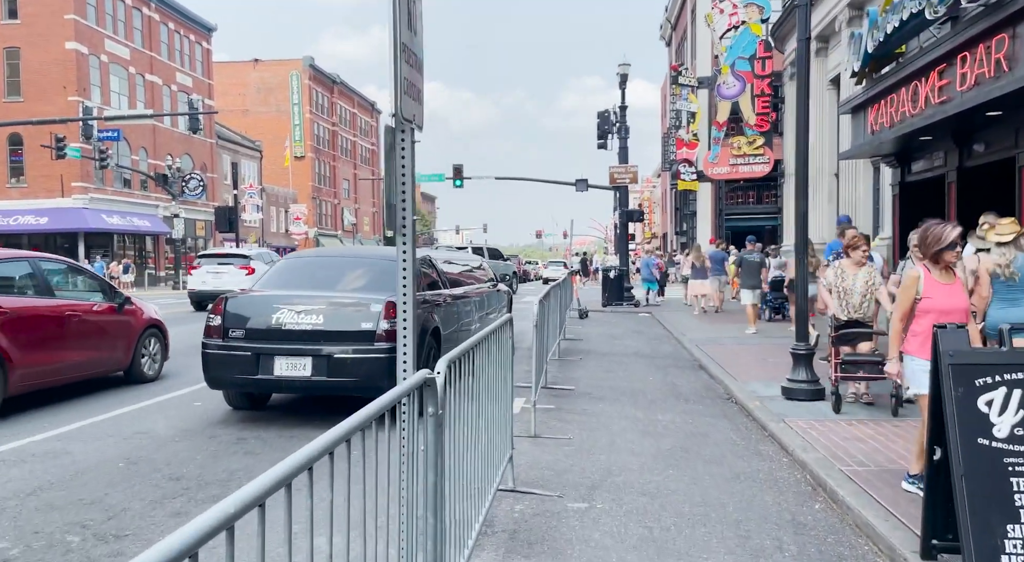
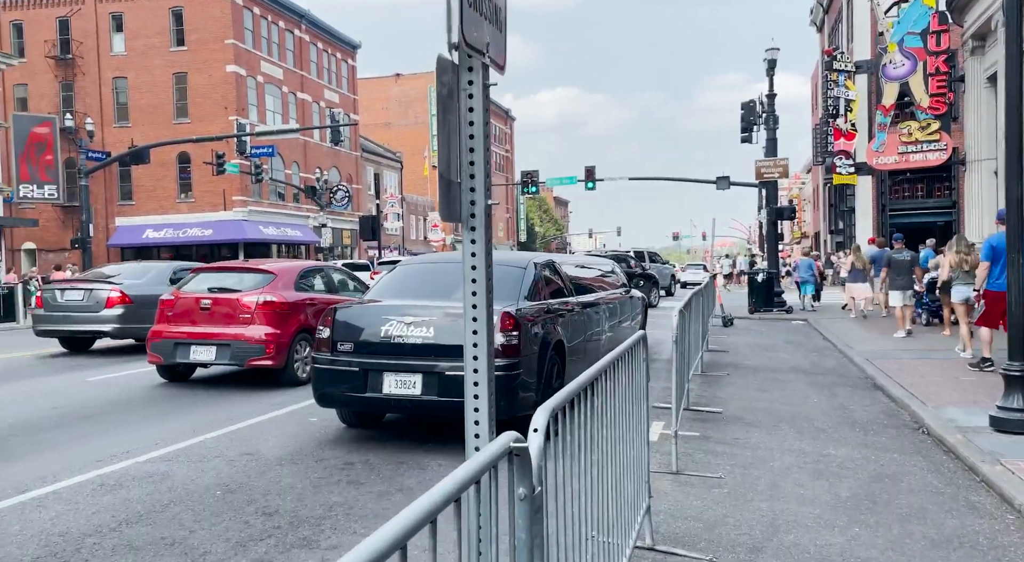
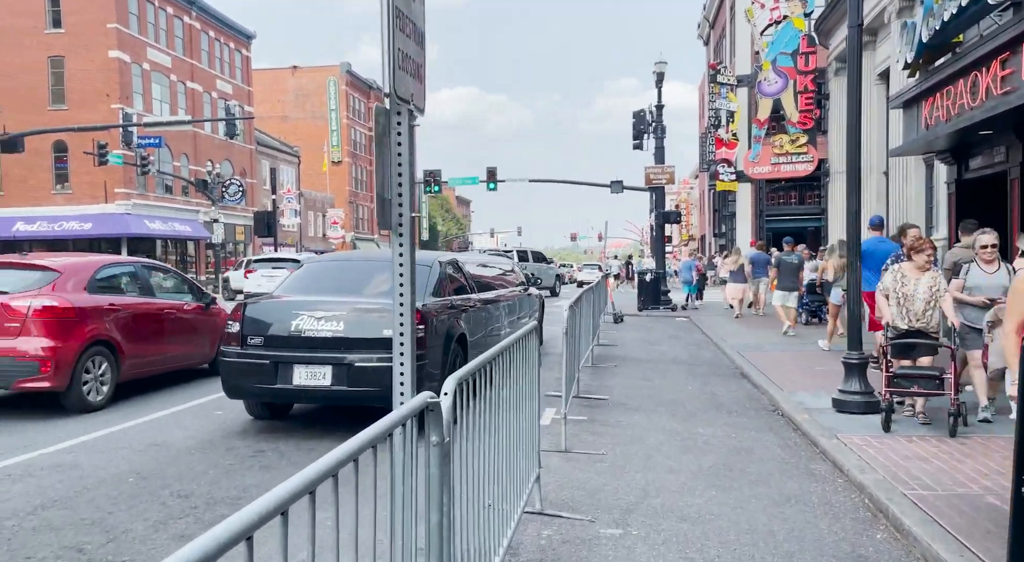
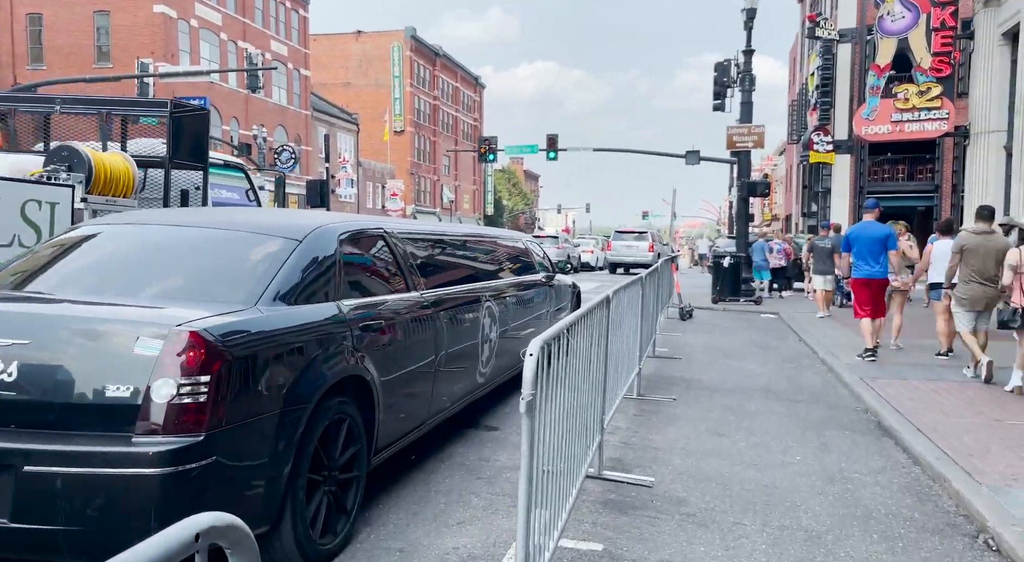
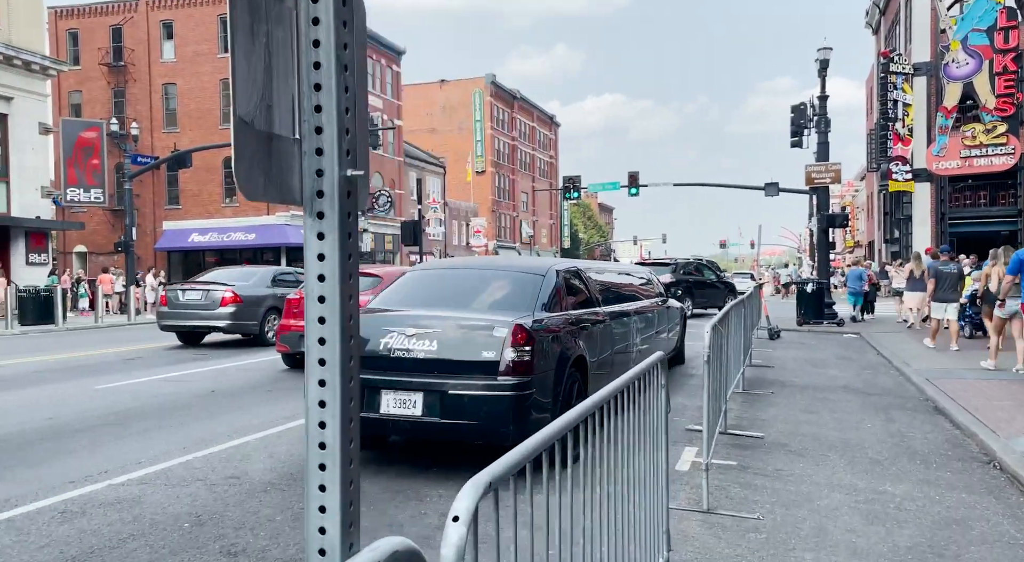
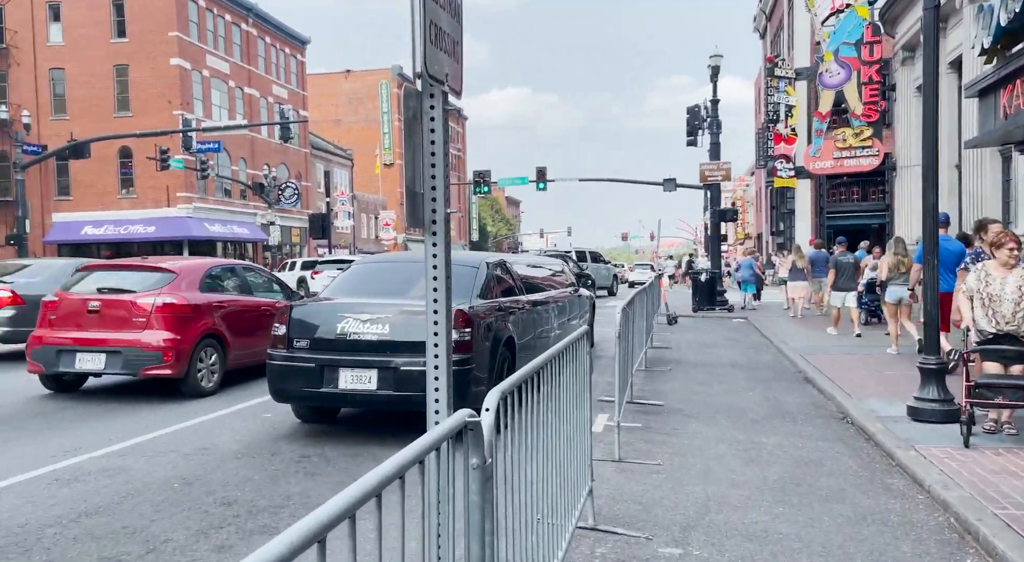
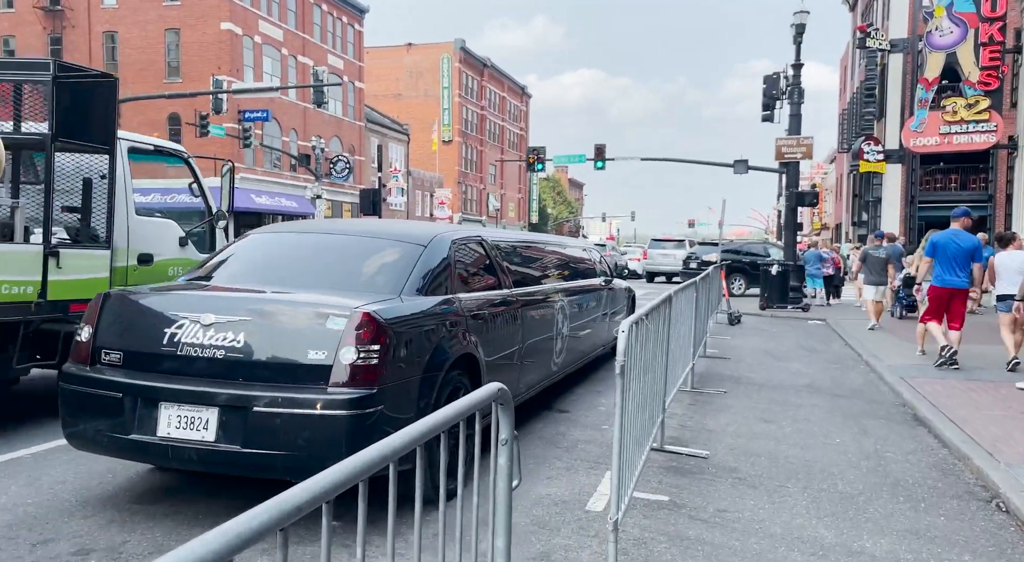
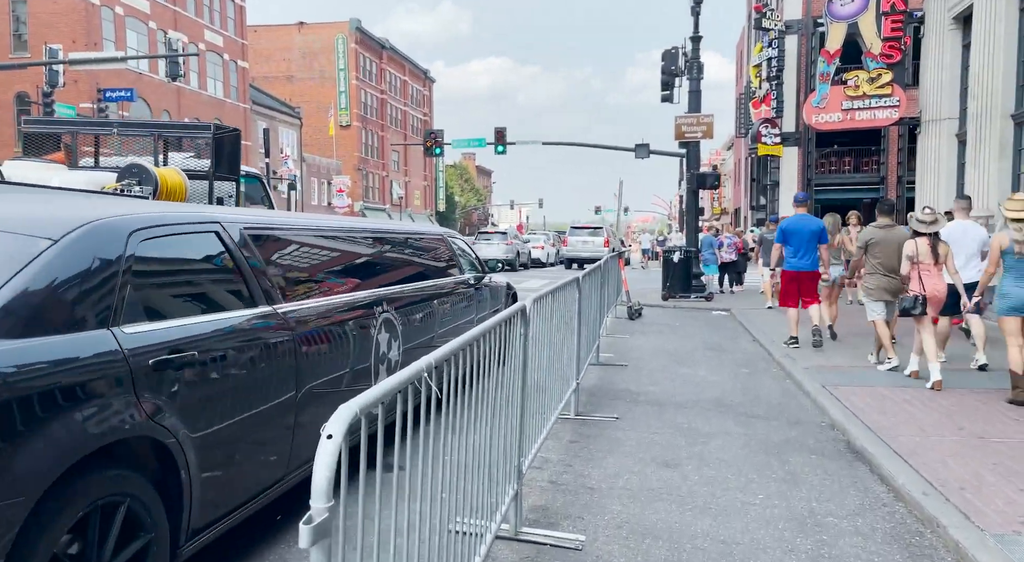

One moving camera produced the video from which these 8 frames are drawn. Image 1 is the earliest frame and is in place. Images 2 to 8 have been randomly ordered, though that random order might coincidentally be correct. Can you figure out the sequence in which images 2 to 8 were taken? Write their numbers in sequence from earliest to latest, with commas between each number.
3, 6, 2, 5, 7, 4, 8
